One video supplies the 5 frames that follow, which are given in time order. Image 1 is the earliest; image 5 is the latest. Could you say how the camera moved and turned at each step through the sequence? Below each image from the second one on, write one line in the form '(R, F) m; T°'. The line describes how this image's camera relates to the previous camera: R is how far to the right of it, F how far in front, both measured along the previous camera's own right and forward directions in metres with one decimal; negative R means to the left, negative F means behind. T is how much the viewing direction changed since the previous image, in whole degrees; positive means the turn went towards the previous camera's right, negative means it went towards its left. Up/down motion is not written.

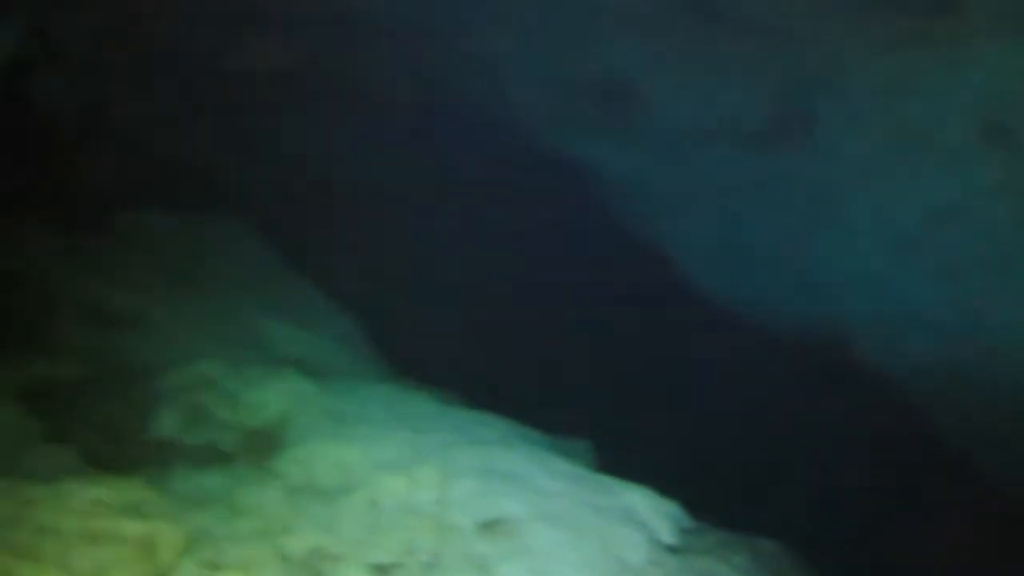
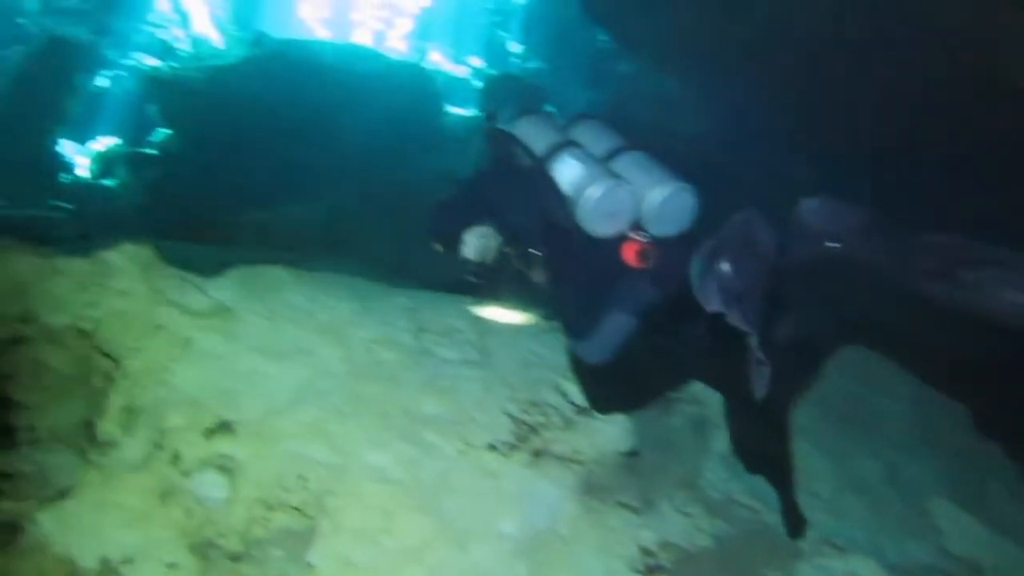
(-0.8, +1.2) m; -35°
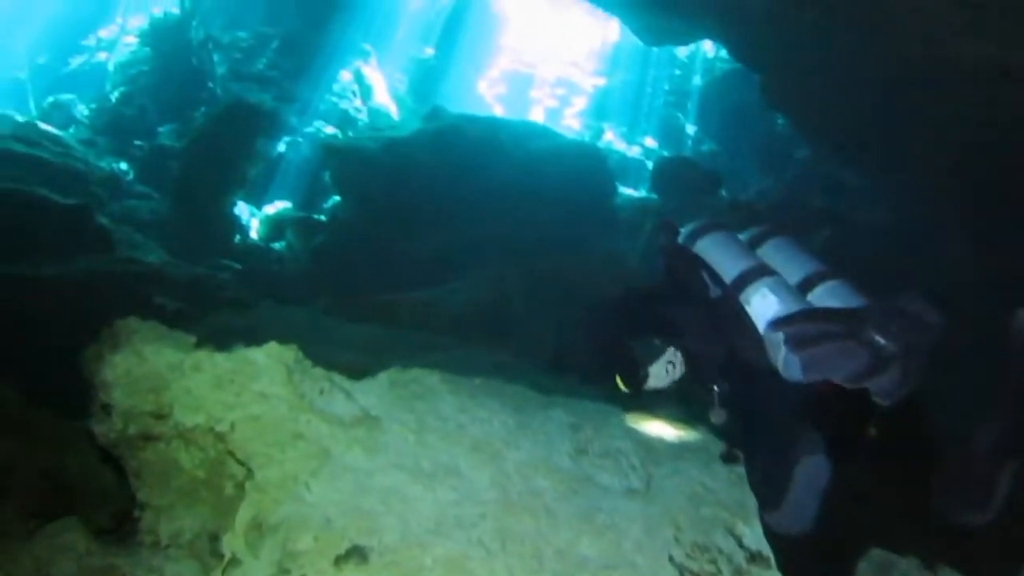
(-0.1, +0.3) m; -9°
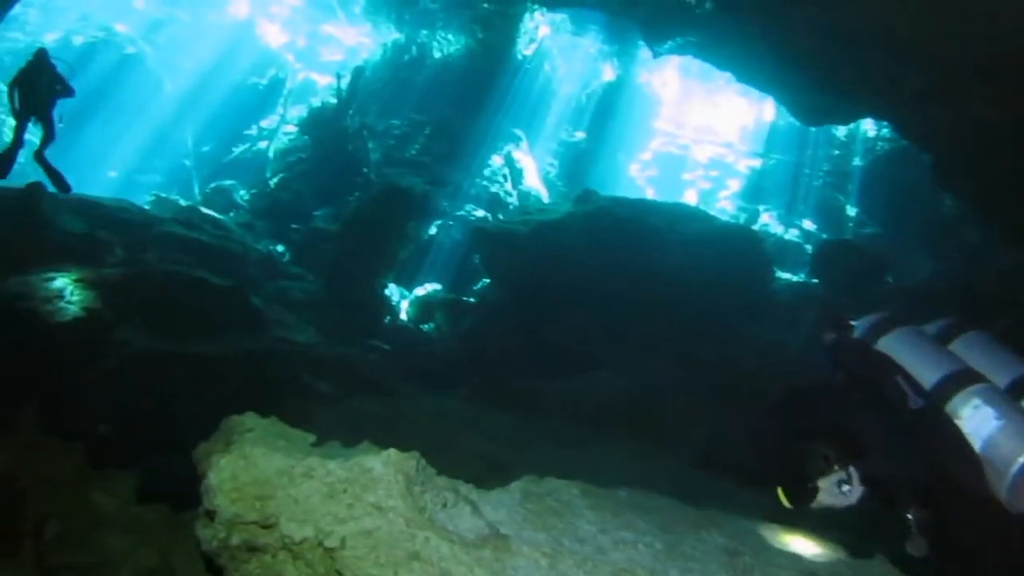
(0.0, +0.3) m; -9°
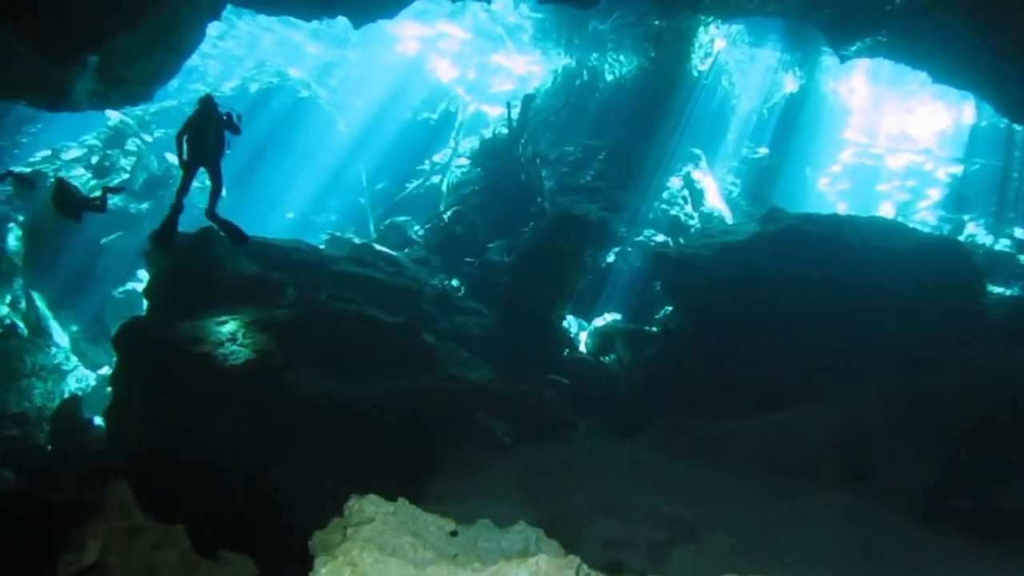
(0.0, +0.5) m; -11°
